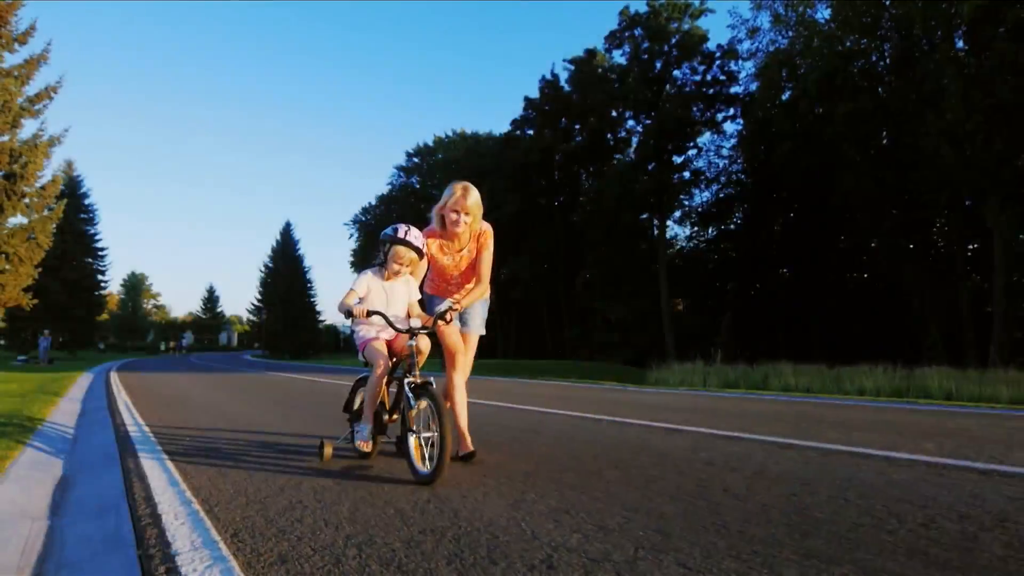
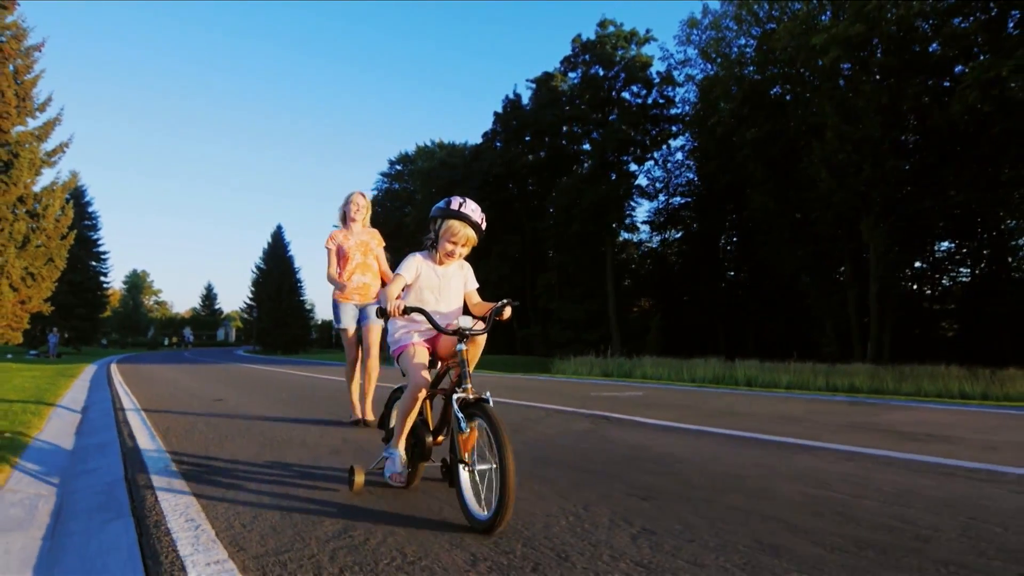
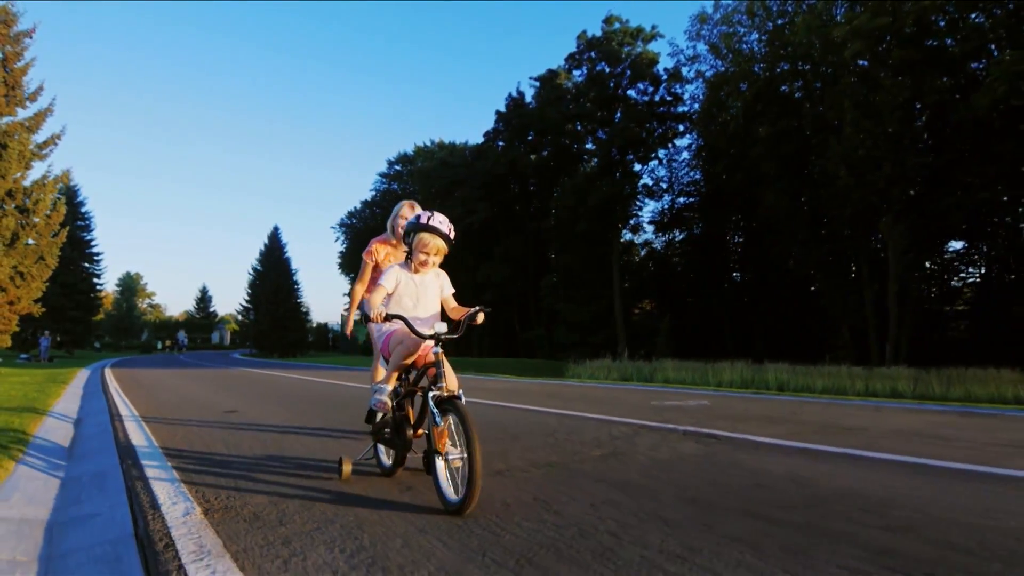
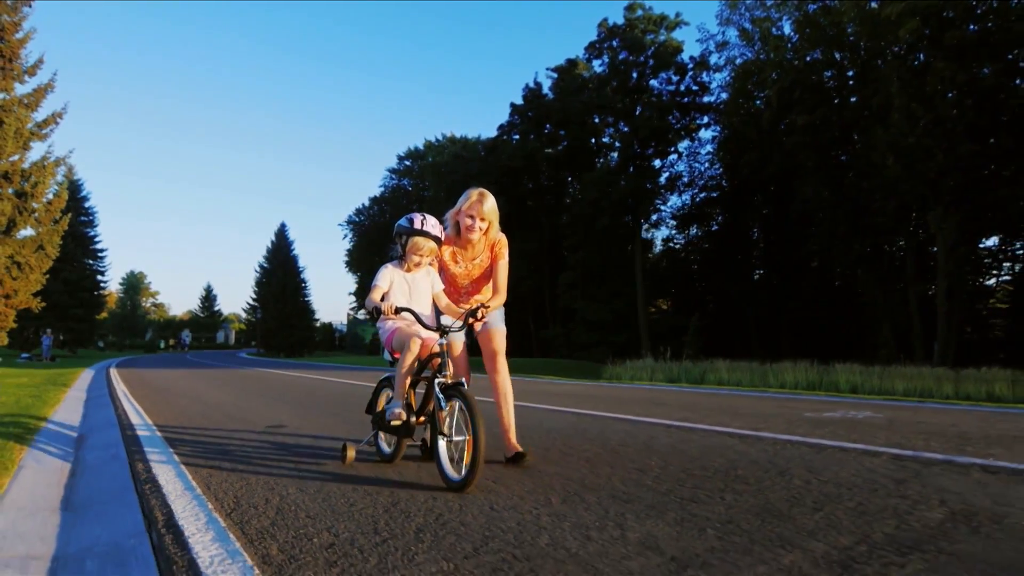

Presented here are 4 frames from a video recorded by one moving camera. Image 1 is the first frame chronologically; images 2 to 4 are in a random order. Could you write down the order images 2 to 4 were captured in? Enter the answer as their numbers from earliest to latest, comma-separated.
4, 3, 2
